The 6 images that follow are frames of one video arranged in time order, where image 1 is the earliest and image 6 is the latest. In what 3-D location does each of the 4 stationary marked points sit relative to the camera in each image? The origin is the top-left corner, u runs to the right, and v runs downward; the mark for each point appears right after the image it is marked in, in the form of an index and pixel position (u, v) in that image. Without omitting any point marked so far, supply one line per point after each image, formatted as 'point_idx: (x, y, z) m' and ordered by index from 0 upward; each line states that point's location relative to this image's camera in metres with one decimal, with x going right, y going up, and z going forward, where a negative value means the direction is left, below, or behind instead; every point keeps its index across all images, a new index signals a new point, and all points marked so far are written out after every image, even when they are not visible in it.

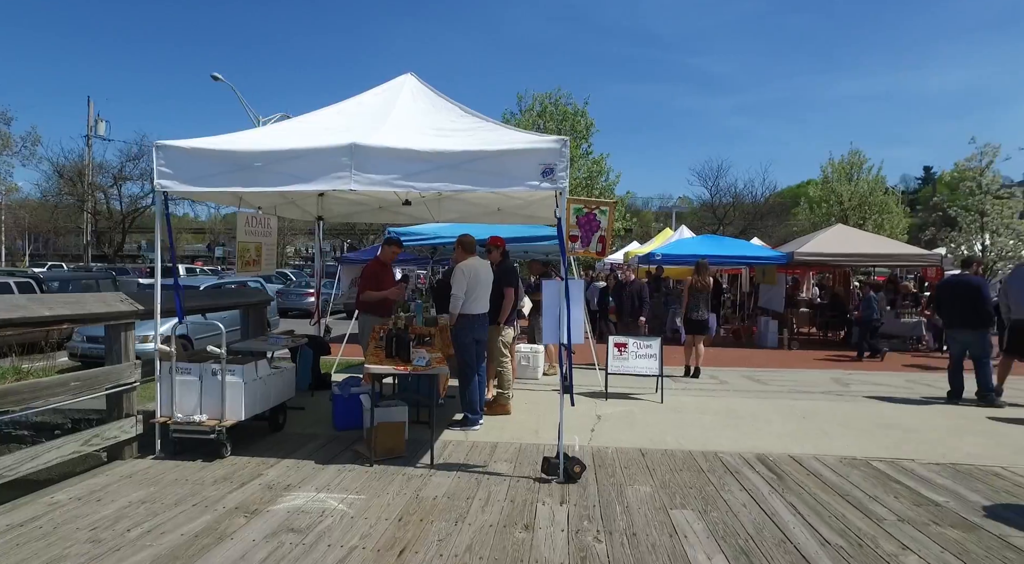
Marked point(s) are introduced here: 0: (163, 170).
0: (-2.7, +0.9, +4.7) m
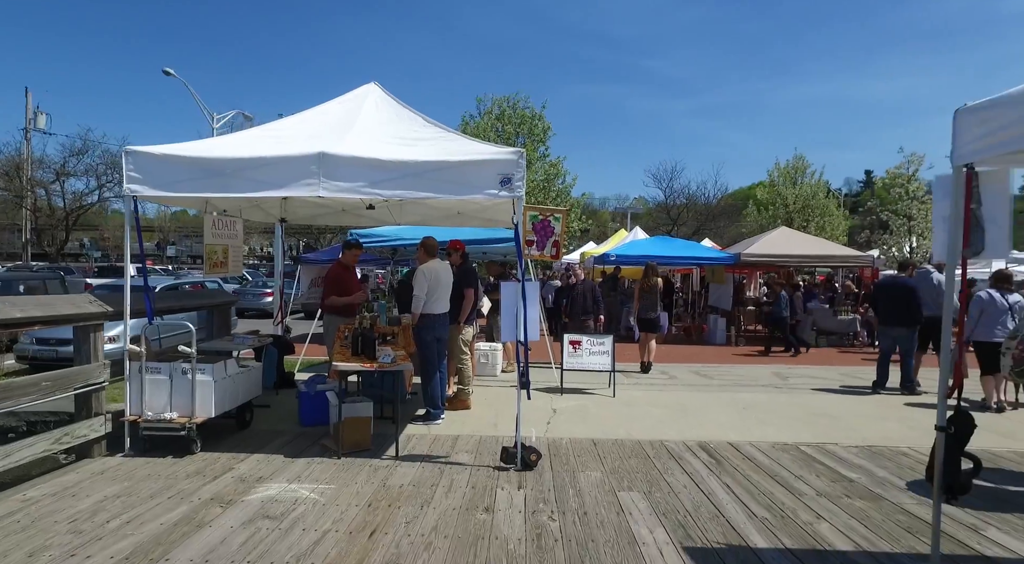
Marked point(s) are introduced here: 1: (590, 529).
0: (-3.0, +0.8, +4.9) m
1: (+0.4, -1.4, +3.6) m
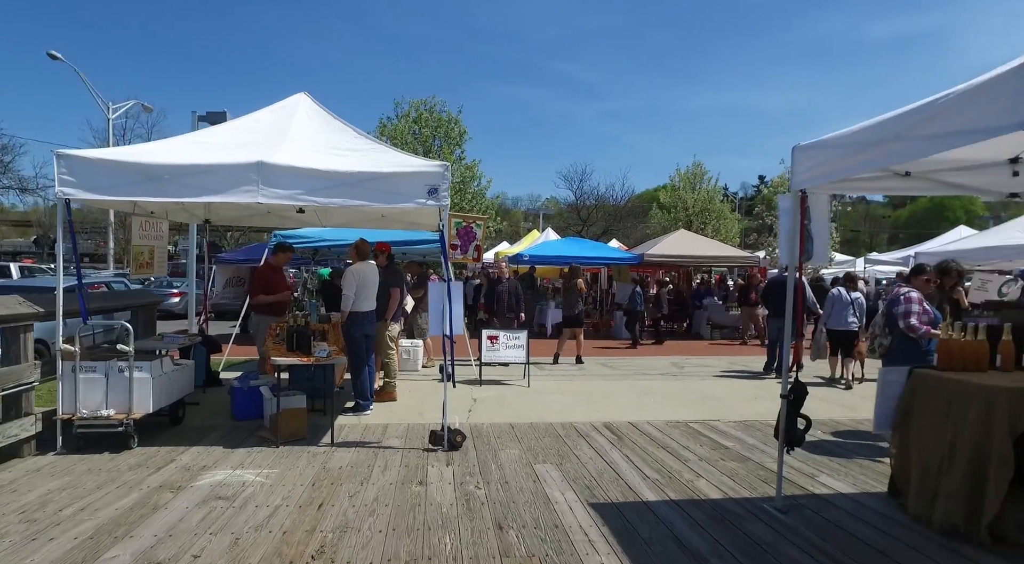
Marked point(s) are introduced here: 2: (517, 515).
0: (-3.6, +0.8, +5.0) m
1: (0.0, -1.4, +4.2) m
2: (0.0, -1.4, +3.8) m
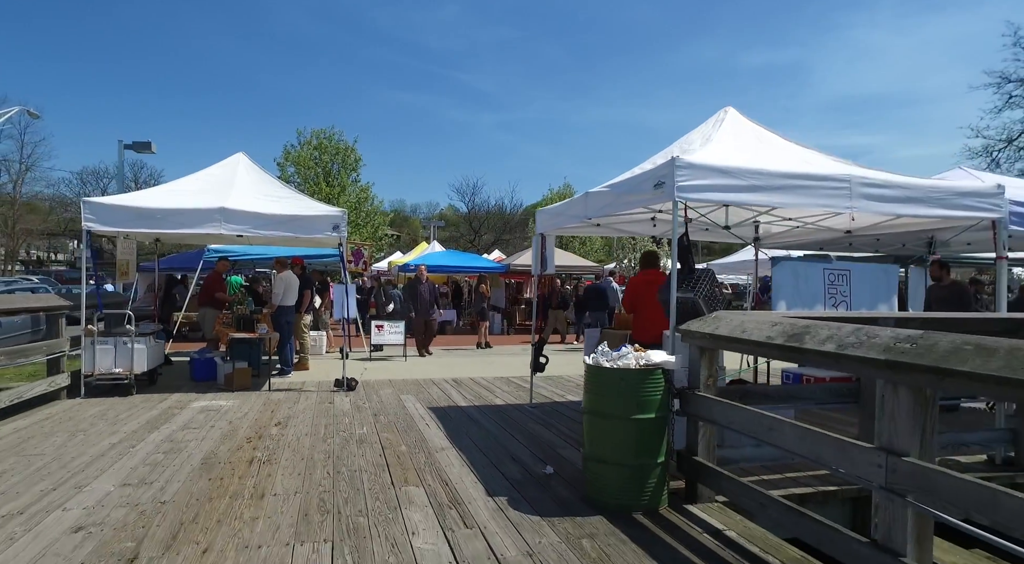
0: (-5.2, +0.8, +7.5) m
1: (-1.5, -1.5, +7.3) m
2: (-1.4, -1.4, +6.9) m
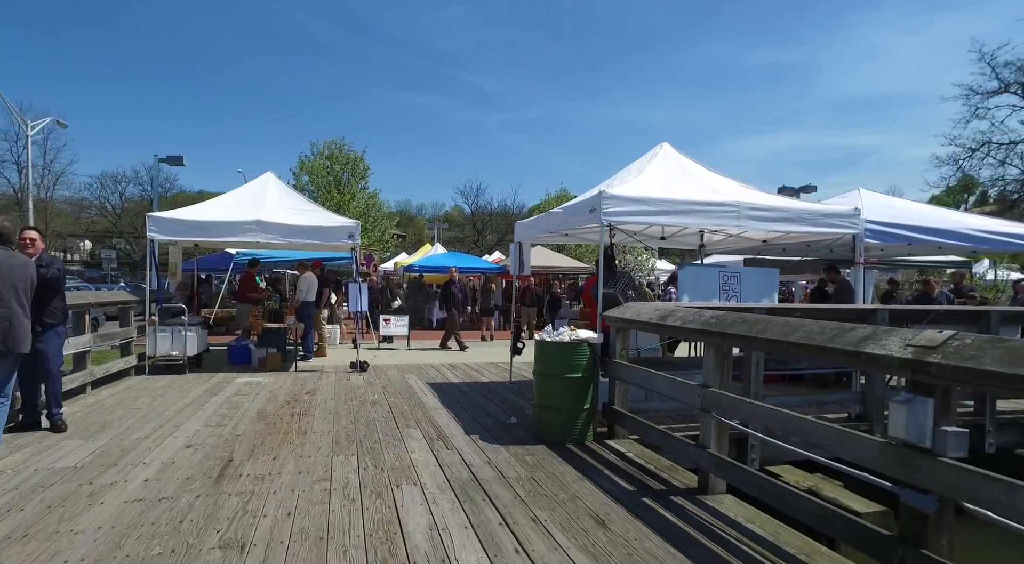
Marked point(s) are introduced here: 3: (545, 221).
0: (-5.4, +0.8, +9.2) m
1: (-1.8, -1.5, +9.0) m
2: (-1.7, -1.4, +8.6) m
3: (+0.4, +0.8, +7.7) m
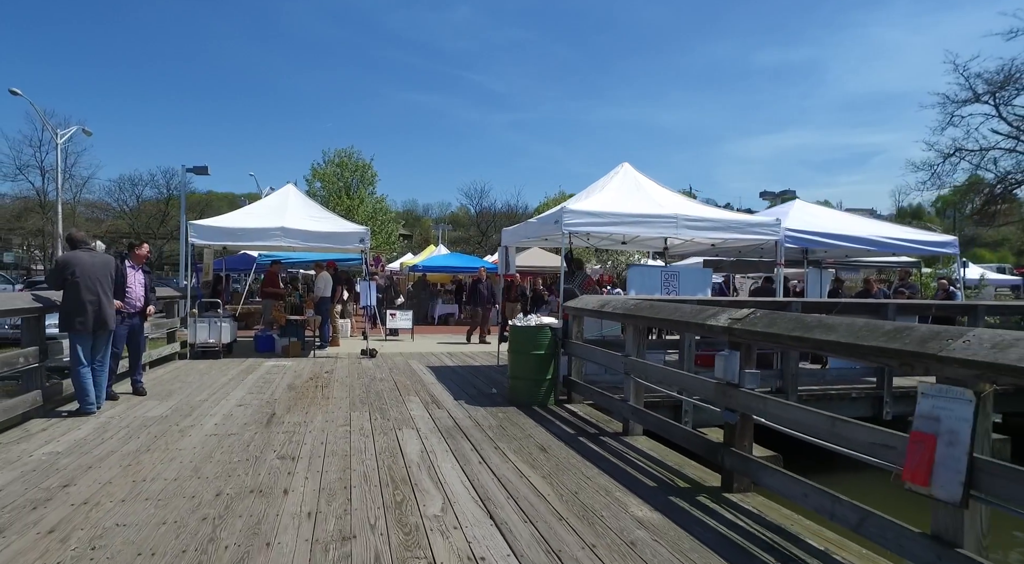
0: (-5.6, +0.8, +10.8) m
1: (-2.0, -1.4, +10.5) m
2: (-1.9, -1.4, +10.1) m
3: (+0.2, +0.8, +9.2) m
